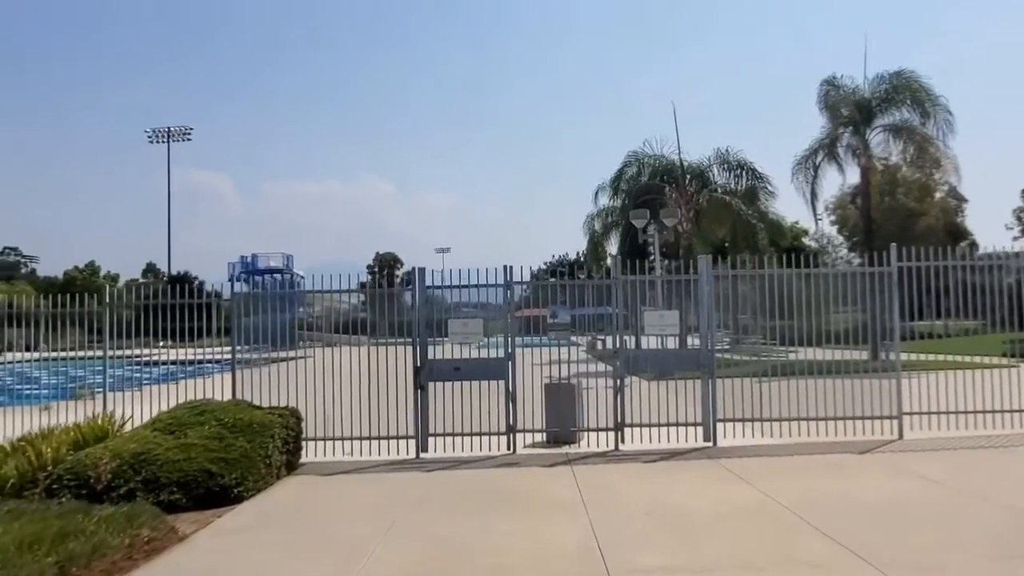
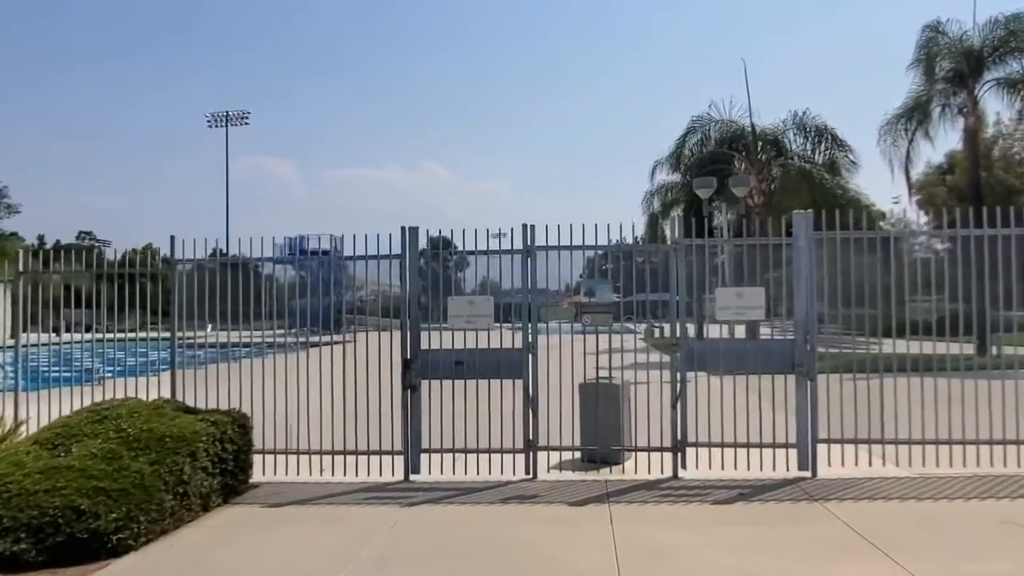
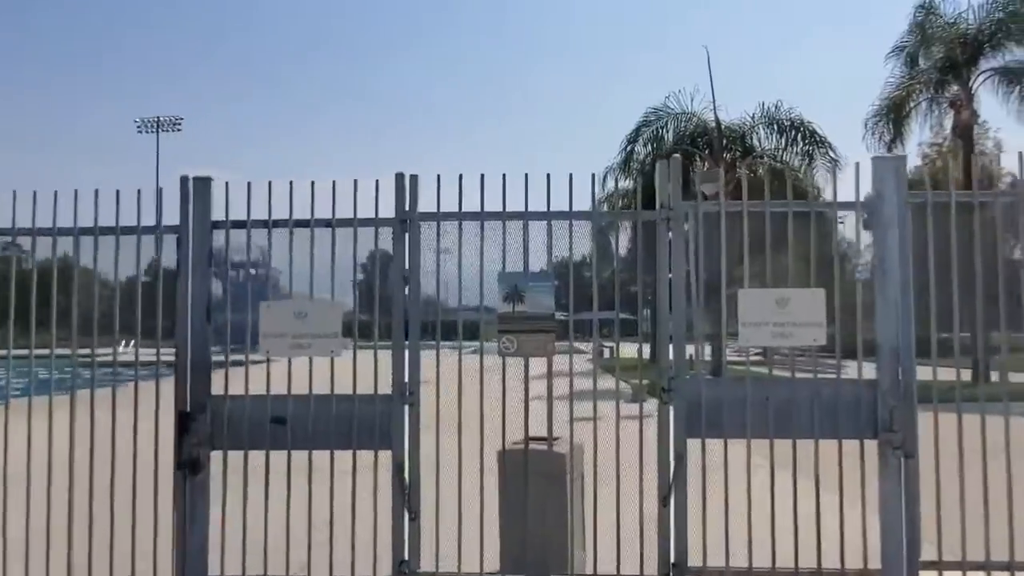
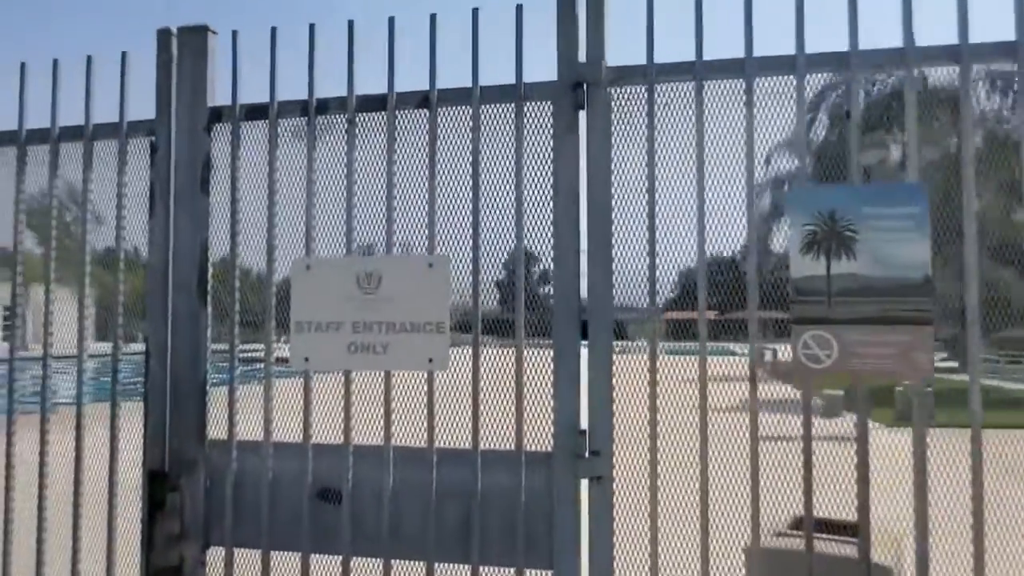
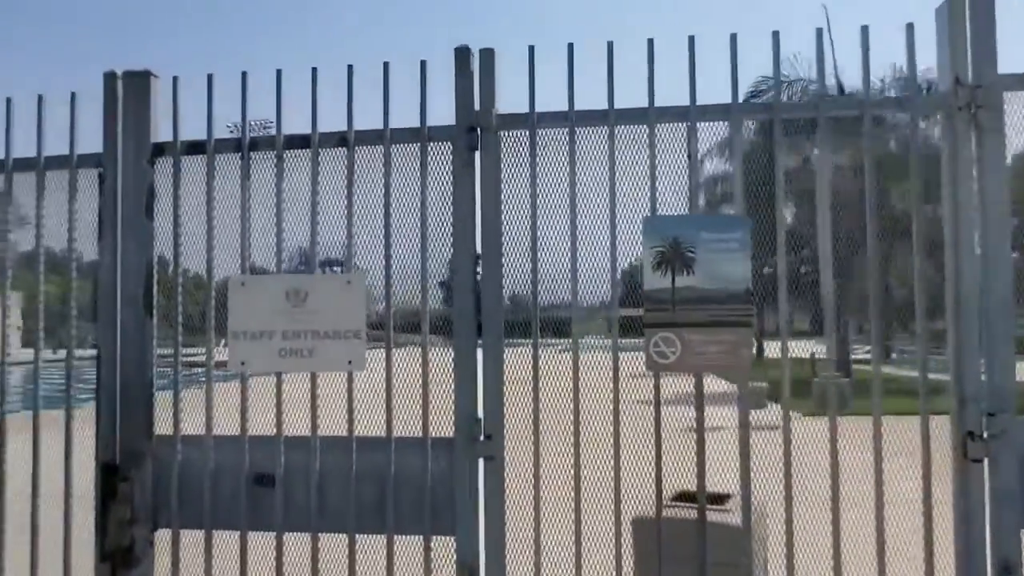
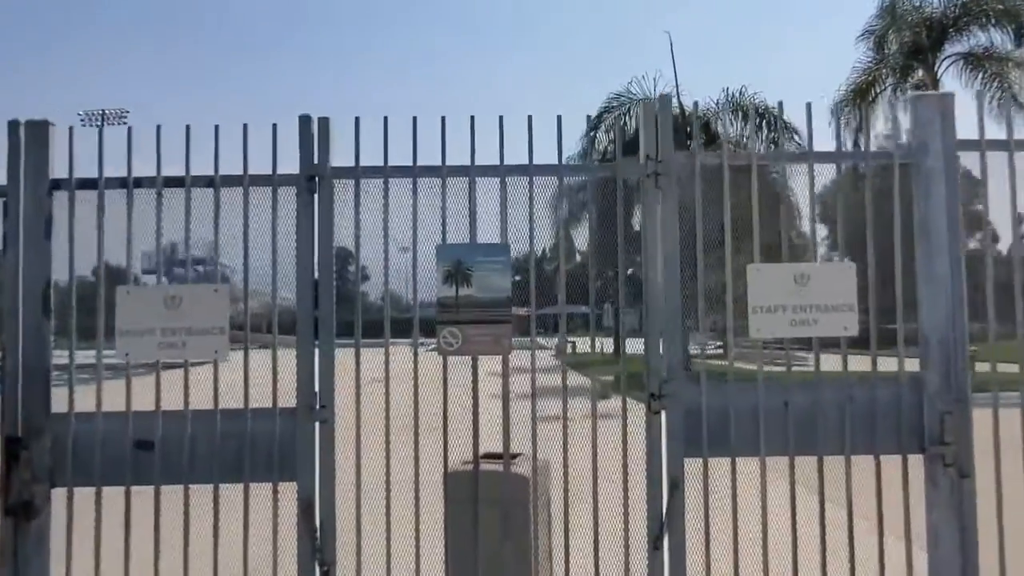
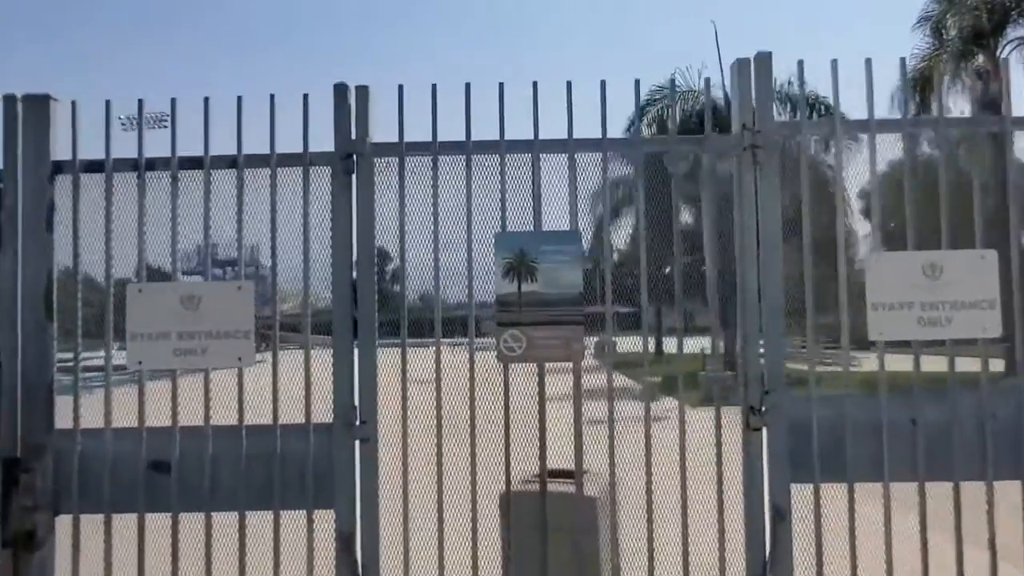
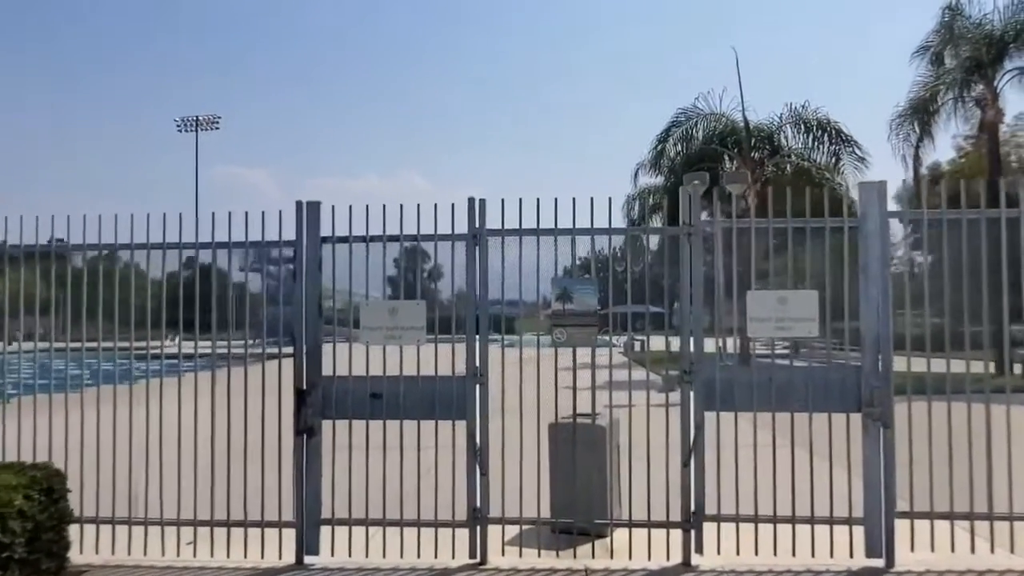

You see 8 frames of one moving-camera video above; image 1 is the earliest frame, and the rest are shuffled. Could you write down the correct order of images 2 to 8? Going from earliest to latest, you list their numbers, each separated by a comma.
2, 8, 3, 6, 7, 5, 4
